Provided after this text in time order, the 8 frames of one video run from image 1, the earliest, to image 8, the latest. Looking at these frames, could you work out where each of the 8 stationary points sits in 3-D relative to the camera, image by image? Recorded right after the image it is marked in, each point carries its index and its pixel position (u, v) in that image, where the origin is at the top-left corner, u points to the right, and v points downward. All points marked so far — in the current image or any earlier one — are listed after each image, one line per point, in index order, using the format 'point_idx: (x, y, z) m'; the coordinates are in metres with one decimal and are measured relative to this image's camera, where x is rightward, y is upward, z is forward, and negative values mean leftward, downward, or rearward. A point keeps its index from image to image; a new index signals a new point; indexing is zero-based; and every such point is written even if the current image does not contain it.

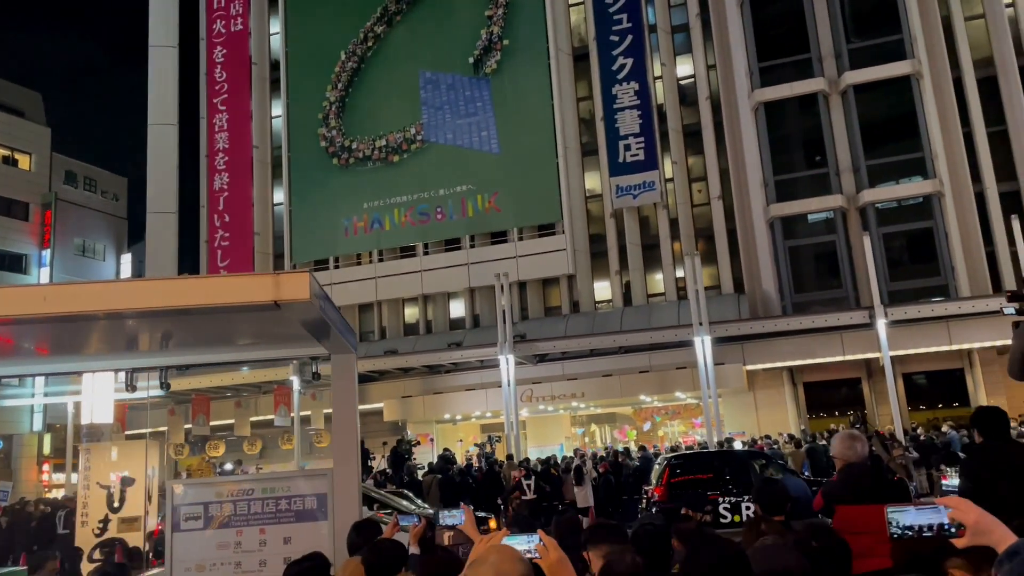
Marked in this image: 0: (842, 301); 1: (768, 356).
0: (+8.3, -0.3, +19.9) m
1: (+6.3, -1.6, +19.3) m
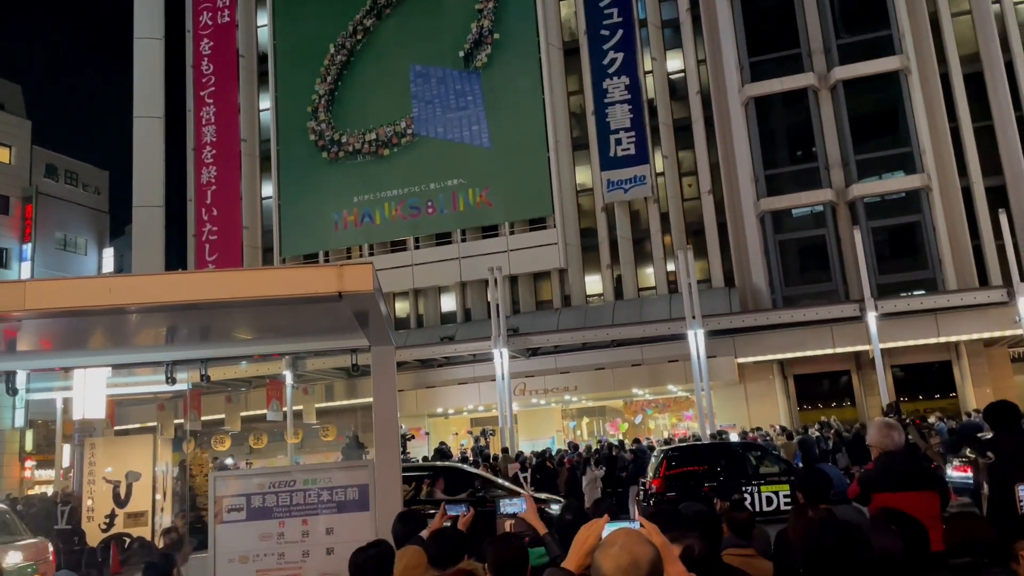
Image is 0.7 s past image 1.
0: (+8.1, -0.2, +20.1) m
1: (+6.1, -1.5, +19.5) m
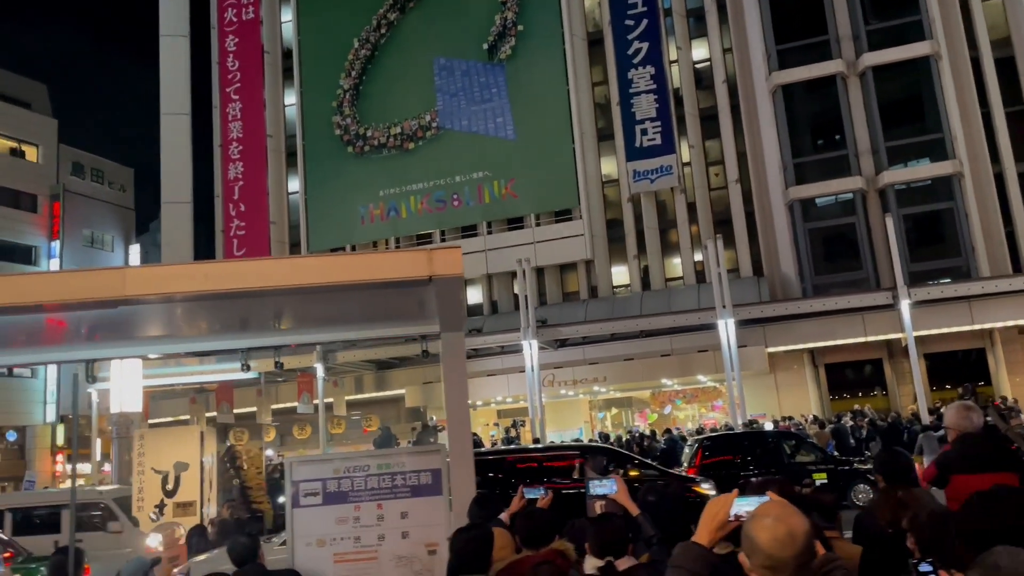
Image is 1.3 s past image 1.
0: (+8.8, +0.1, +20.0) m
1: (+6.8, -1.2, +19.4) m
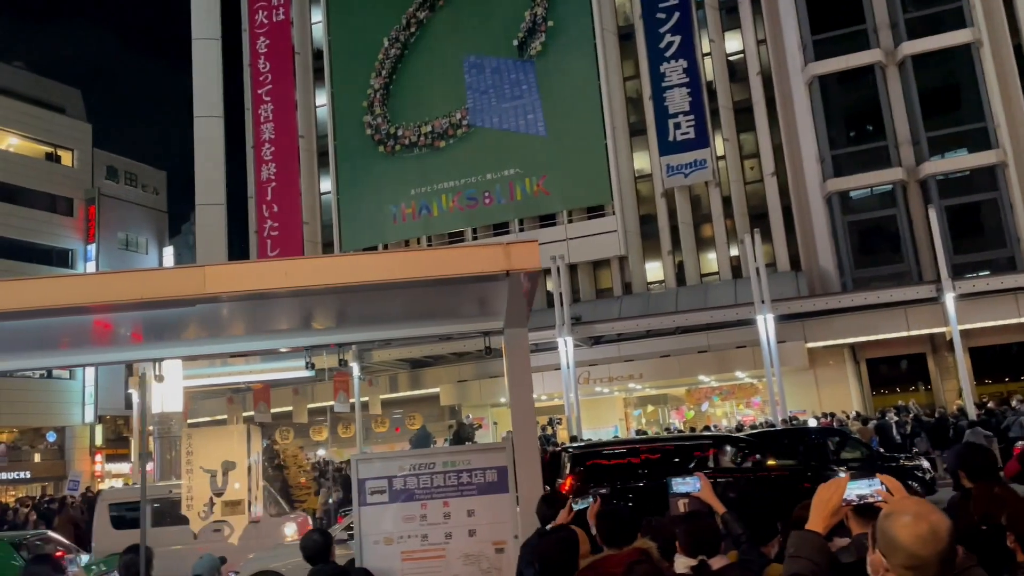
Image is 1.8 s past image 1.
0: (+9.7, +0.3, +19.6) m
1: (+7.7, -1.1, +19.1) m
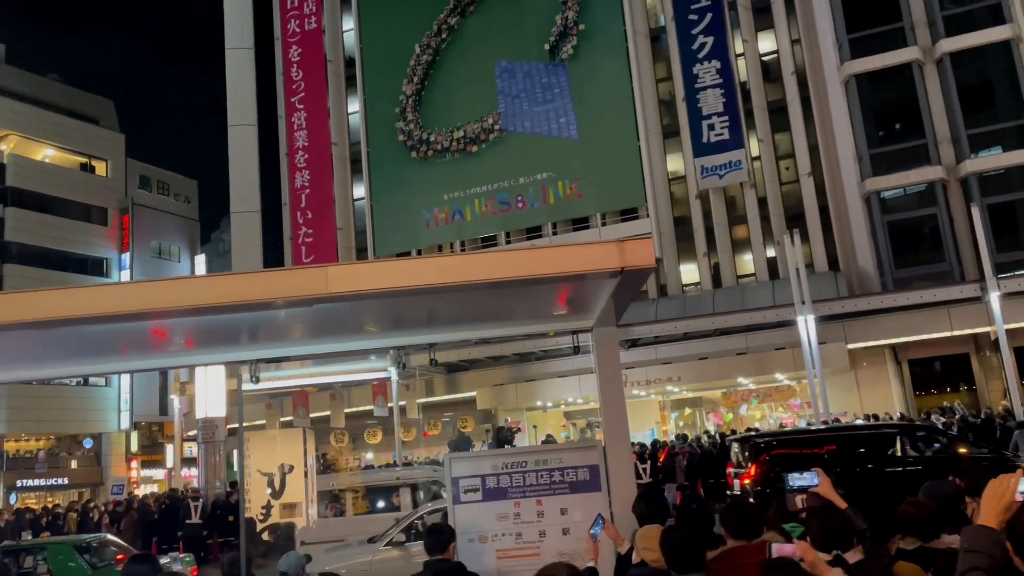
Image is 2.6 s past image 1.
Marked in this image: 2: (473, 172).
0: (+10.6, +0.3, +19.3) m
1: (+8.6, -1.1, +18.9) m
2: (-1.0, +2.7, +18.6) m
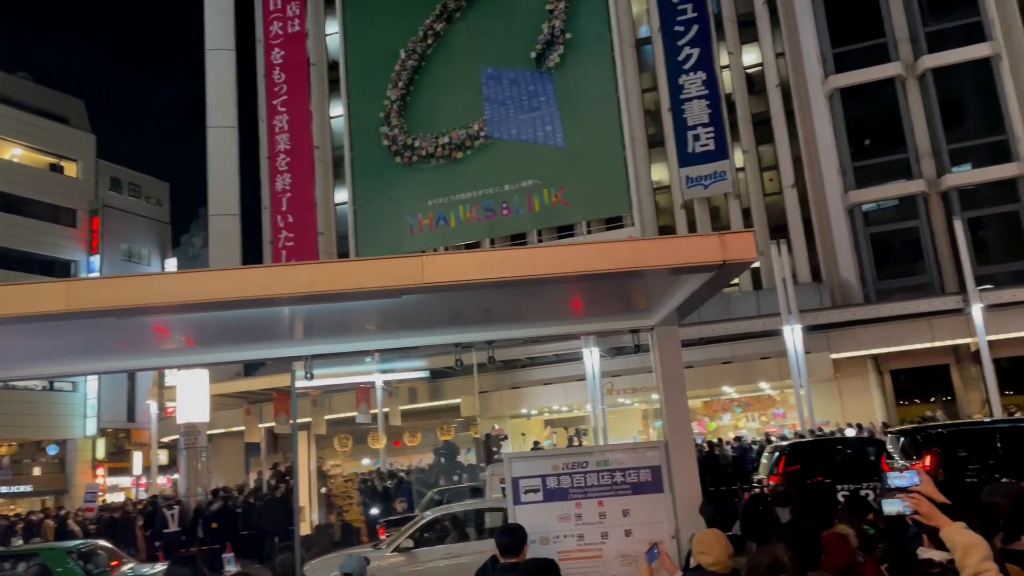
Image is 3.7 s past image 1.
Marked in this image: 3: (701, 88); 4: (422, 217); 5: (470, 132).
0: (+10.3, 0.0, +19.7) m
1: (+8.3, -1.3, +19.1) m
2: (-1.2, +2.6, +18.5) m
3: (+5.2, +5.5, +21.6) m
4: (-2.2, +1.7, +19.0) m
5: (-1.0, +3.6, +18.3) m
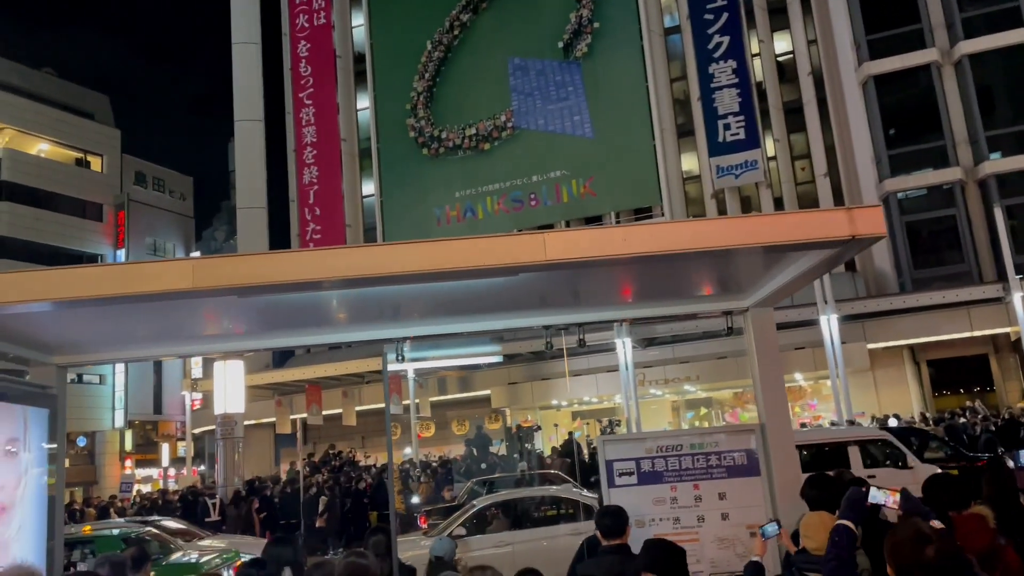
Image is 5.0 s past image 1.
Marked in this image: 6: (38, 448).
0: (+11.0, +0.3, +19.4) m
1: (+9.0, -1.1, +18.9) m
2: (-0.5, +2.8, +18.5) m
3: (+6.0, +5.8, +21.4) m
4: (-1.4, +1.9, +19.0) m
5: (-0.3, +3.8, +18.3) m
6: (-3.0, -1.0, +5.1) m
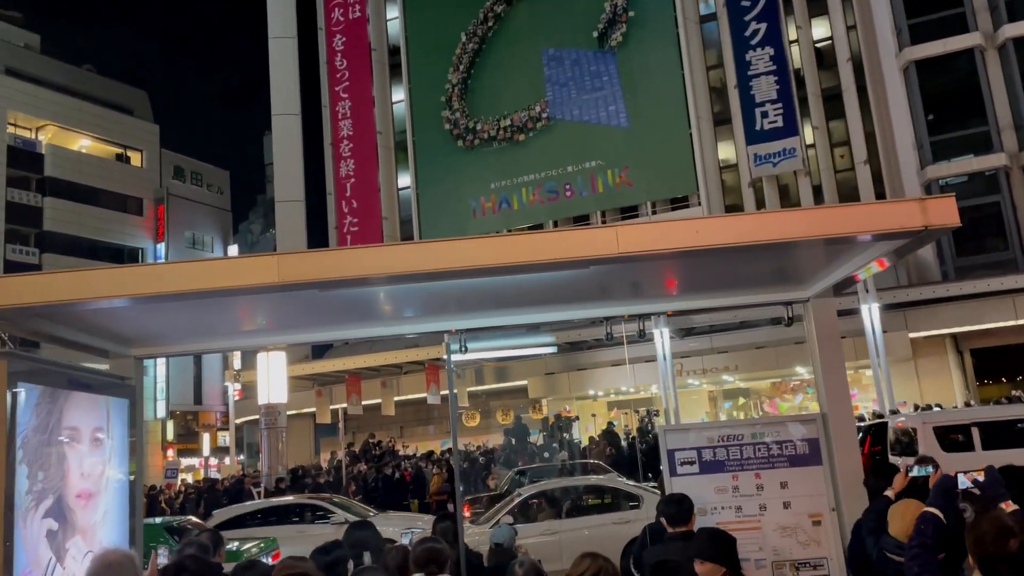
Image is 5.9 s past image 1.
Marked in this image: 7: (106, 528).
0: (+11.9, +0.6, +19.1) m
1: (+9.9, -0.8, +18.7) m
2: (+0.4, +3.0, +18.5) m
3: (+6.9, +6.0, +21.2) m
4: (-0.6, +2.1, +19.1) m
5: (+0.6, +4.0, +18.3) m
6: (-2.6, -1.0, +5.3) m
7: (-2.5, -1.5, +4.9) m
